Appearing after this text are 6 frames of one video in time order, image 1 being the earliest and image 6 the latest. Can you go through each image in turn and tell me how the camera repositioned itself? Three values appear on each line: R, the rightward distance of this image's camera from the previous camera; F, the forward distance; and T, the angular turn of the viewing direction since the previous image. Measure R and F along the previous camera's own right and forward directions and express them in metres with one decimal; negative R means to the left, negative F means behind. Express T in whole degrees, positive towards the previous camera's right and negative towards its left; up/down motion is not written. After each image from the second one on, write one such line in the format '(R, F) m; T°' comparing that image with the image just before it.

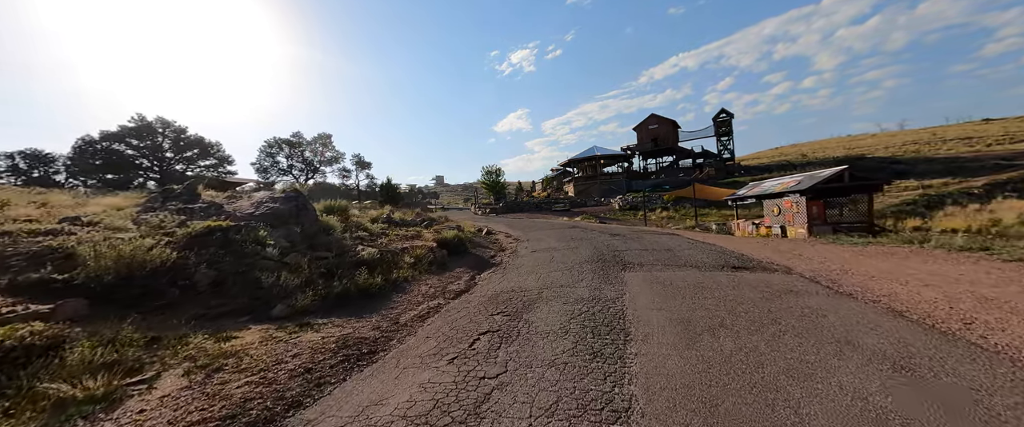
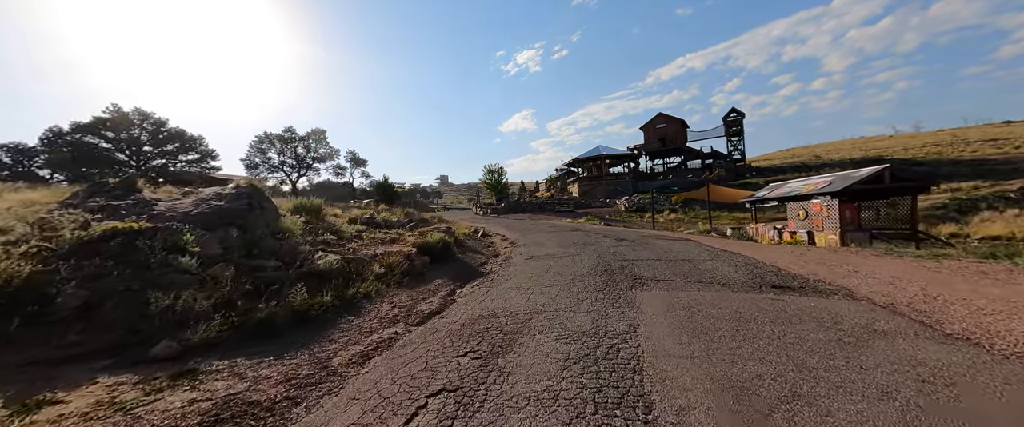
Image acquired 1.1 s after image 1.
(+0.4, +1.5) m; -1°
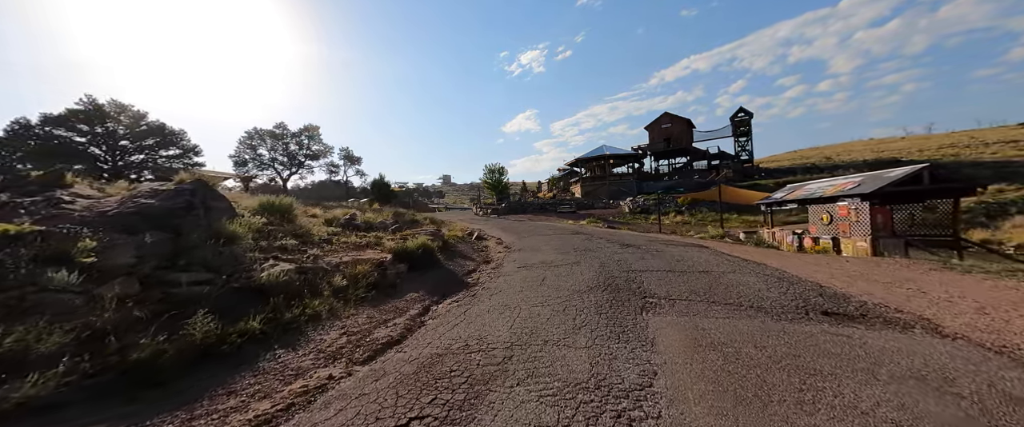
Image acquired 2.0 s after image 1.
(+0.3, +1.2) m; 0°
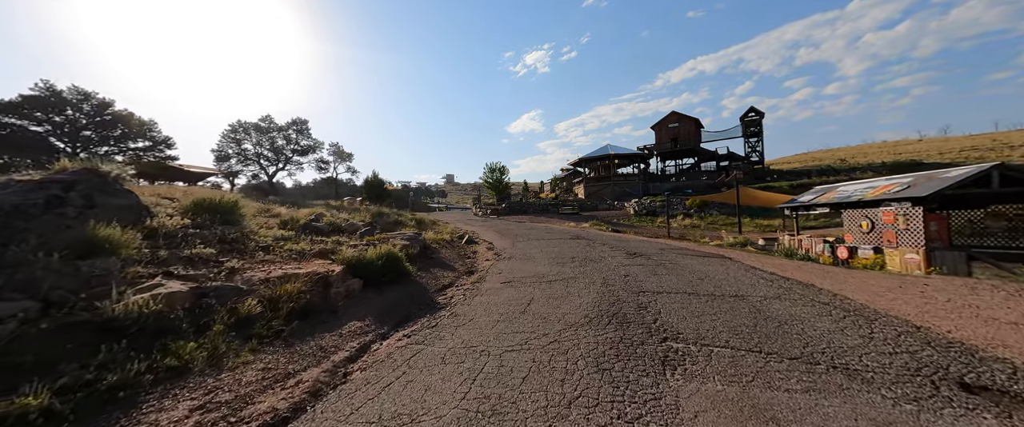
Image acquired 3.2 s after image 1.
(+0.4, +1.7) m; -1°
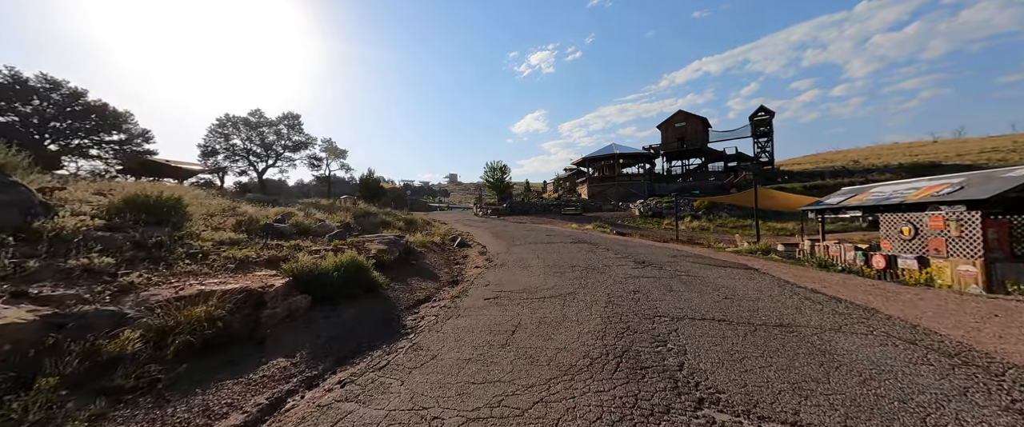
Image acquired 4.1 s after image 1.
(+0.3, +1.3) m; -1°
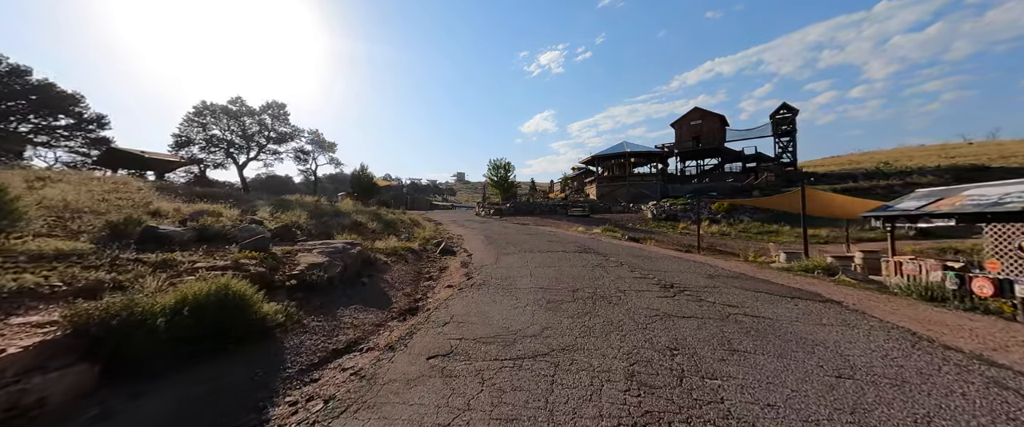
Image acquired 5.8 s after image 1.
(+0.5, +2.5) m; -1°
